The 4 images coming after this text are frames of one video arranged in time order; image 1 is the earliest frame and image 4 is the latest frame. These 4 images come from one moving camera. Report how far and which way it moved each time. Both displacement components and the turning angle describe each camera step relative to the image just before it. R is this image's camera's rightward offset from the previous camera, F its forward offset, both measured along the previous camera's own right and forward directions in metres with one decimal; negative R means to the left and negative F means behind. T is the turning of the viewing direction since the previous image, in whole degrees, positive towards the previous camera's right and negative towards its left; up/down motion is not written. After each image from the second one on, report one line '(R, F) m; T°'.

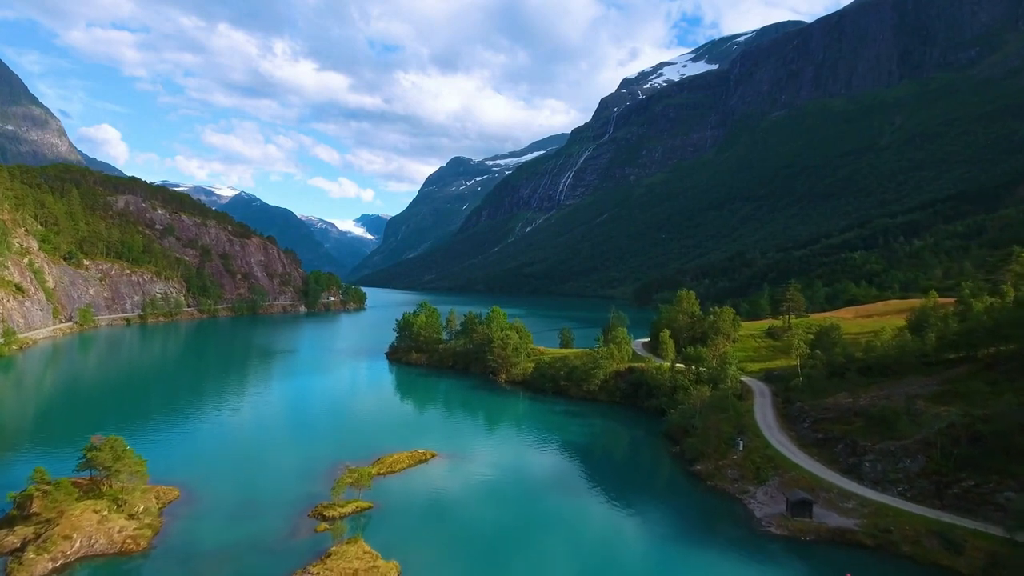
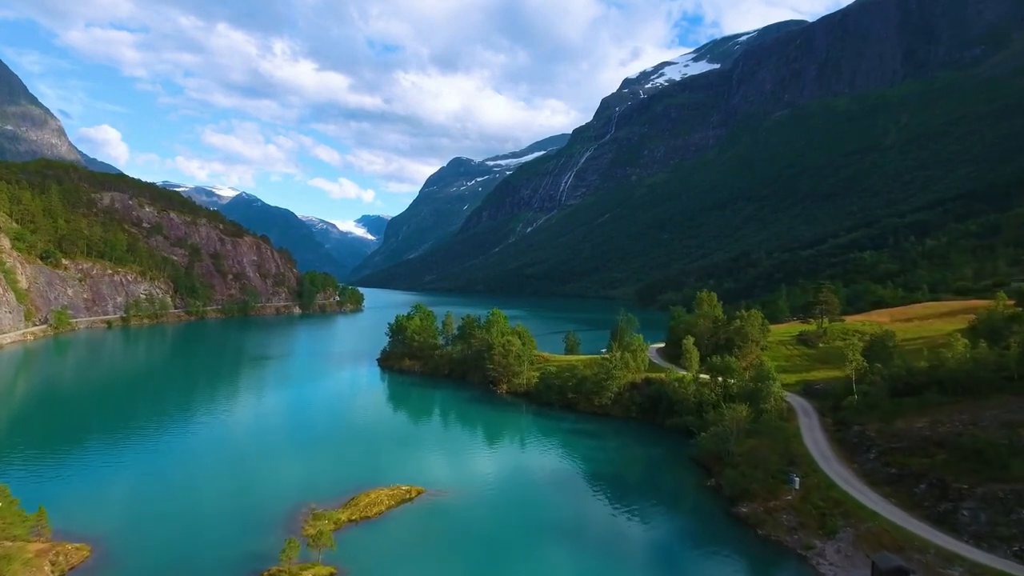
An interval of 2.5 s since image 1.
(-0.1, +6.2) m; 0°
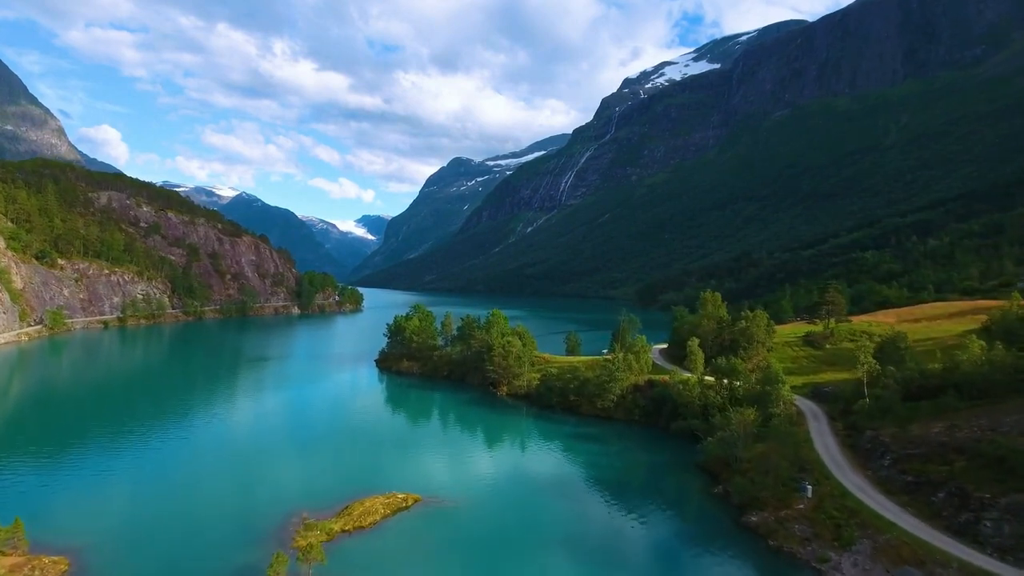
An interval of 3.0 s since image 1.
(0.0, +1.1) m; 0°
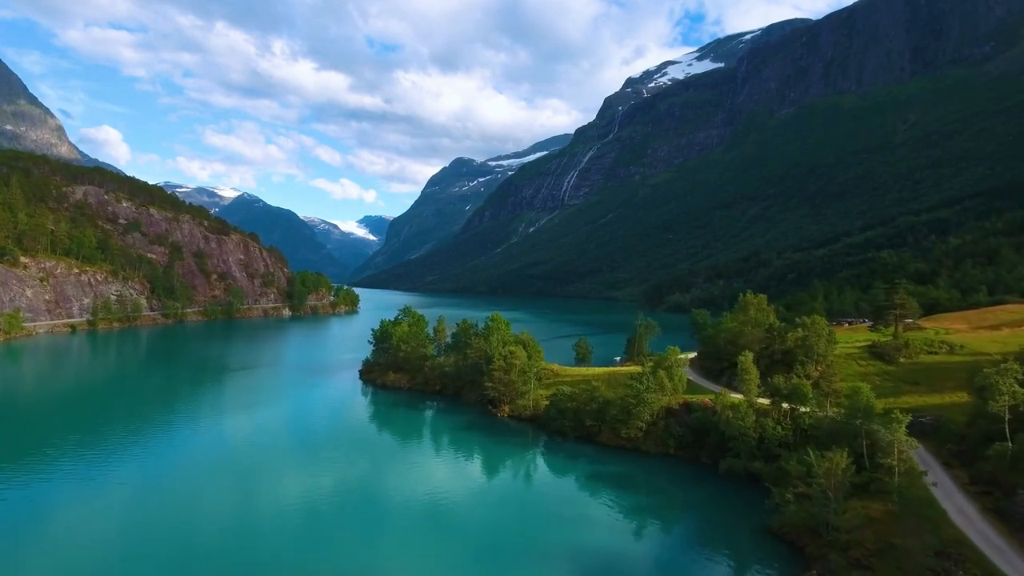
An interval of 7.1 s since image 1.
(-0.1, +9.3) m; 0°
